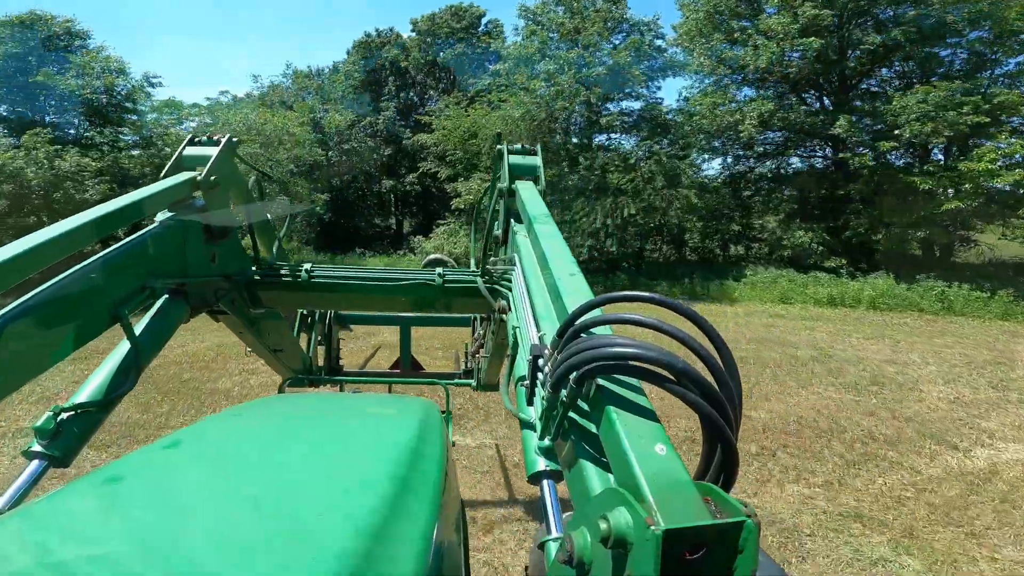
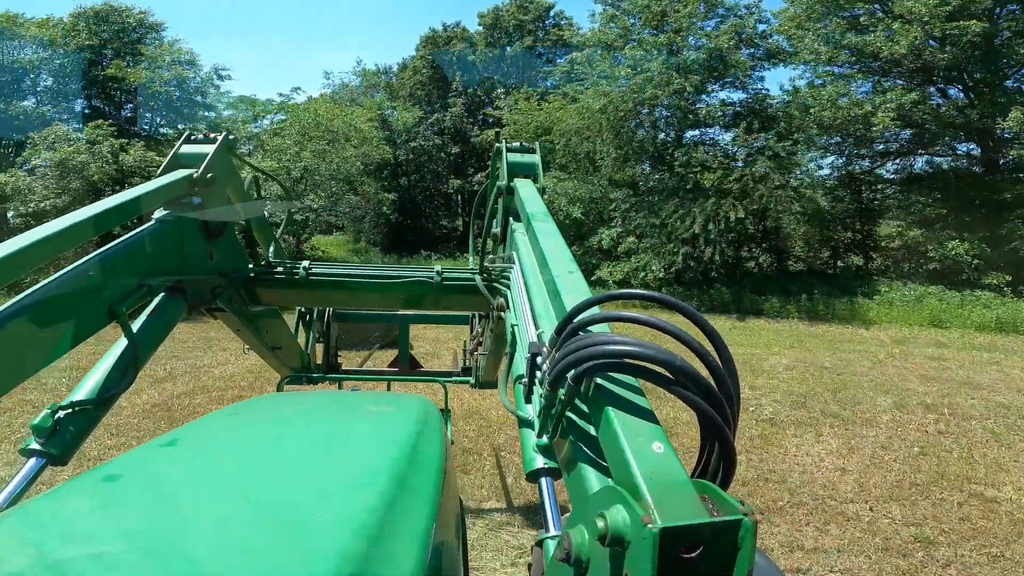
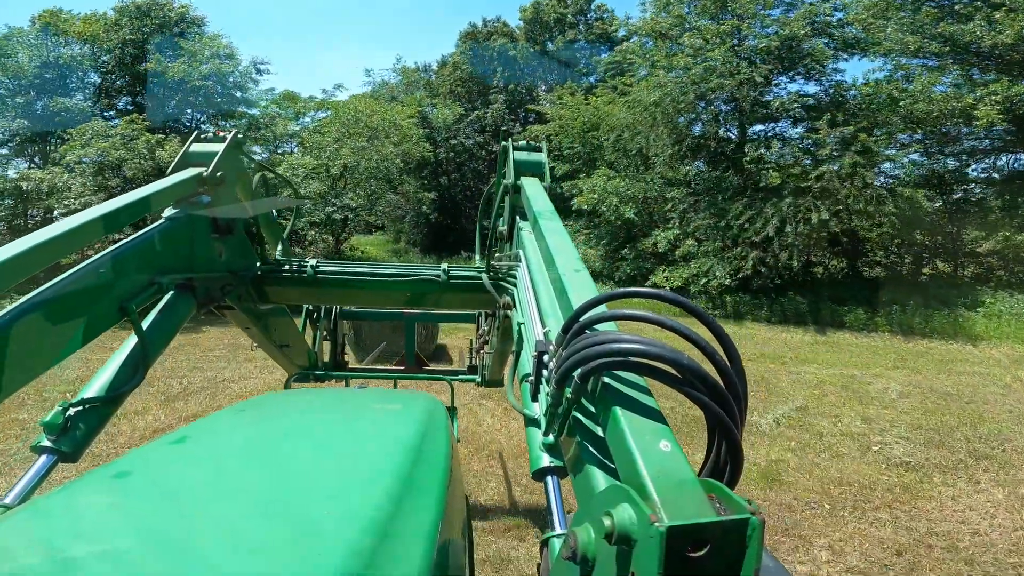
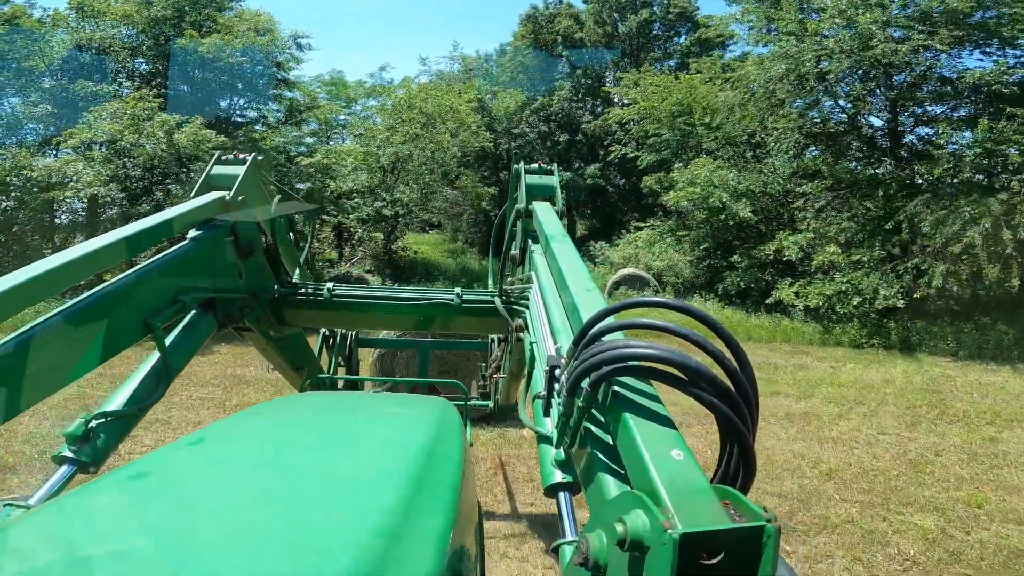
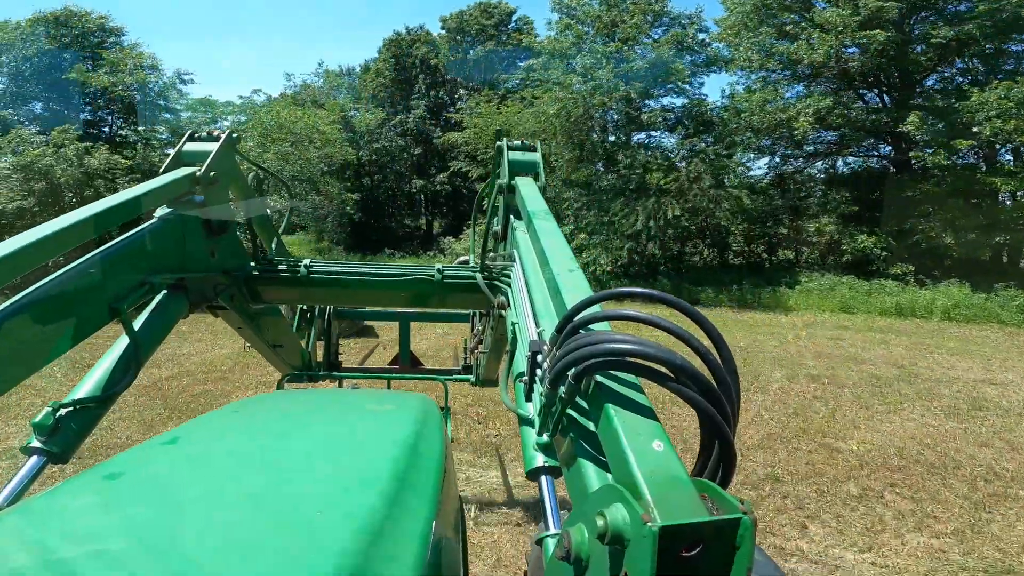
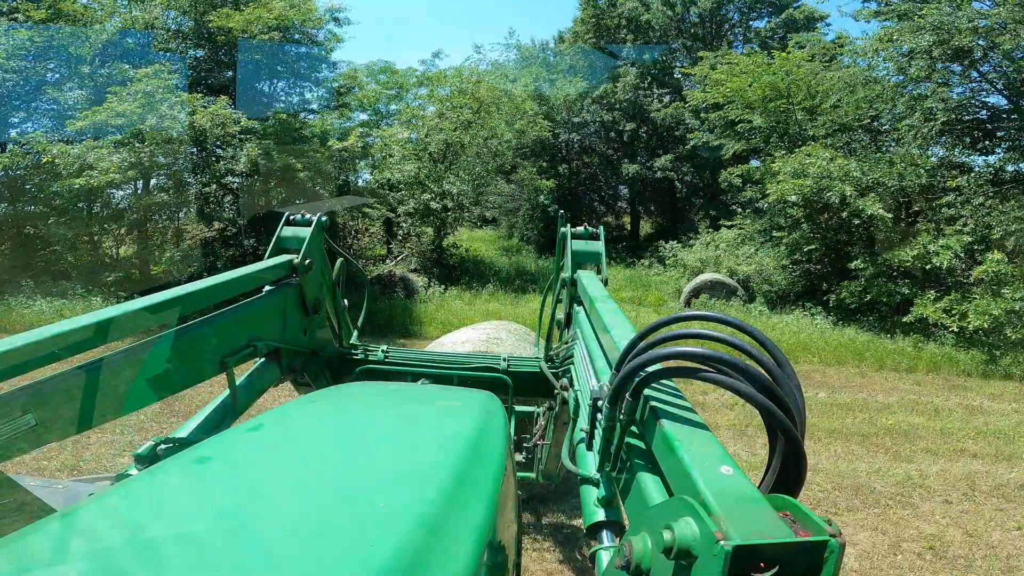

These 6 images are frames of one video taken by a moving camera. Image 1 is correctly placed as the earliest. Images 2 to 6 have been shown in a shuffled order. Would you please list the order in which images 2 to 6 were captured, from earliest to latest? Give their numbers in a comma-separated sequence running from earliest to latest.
5, 2, 3, 4, 6
